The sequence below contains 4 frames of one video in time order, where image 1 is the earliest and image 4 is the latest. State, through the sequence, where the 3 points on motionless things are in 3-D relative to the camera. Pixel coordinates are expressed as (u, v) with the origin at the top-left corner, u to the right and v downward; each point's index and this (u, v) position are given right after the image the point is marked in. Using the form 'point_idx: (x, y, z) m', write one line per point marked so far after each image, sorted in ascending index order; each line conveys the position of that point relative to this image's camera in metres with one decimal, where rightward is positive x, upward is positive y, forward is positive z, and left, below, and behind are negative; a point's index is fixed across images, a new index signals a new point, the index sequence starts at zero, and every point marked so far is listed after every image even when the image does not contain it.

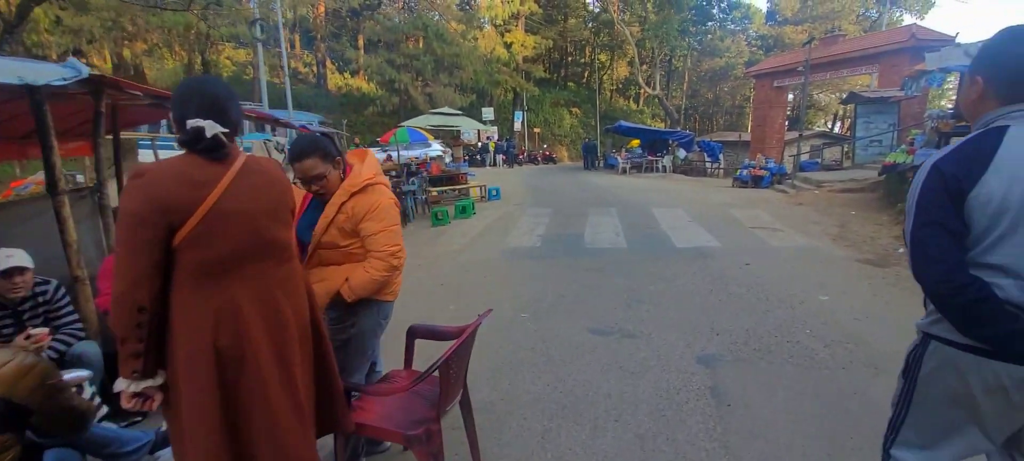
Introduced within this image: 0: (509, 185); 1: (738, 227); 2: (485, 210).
0: (-0.1, +1.9, +19.7) m
1: (+4.3, +0.1, +9.3) m
2: (-0.7, +0.5, +12.8) m
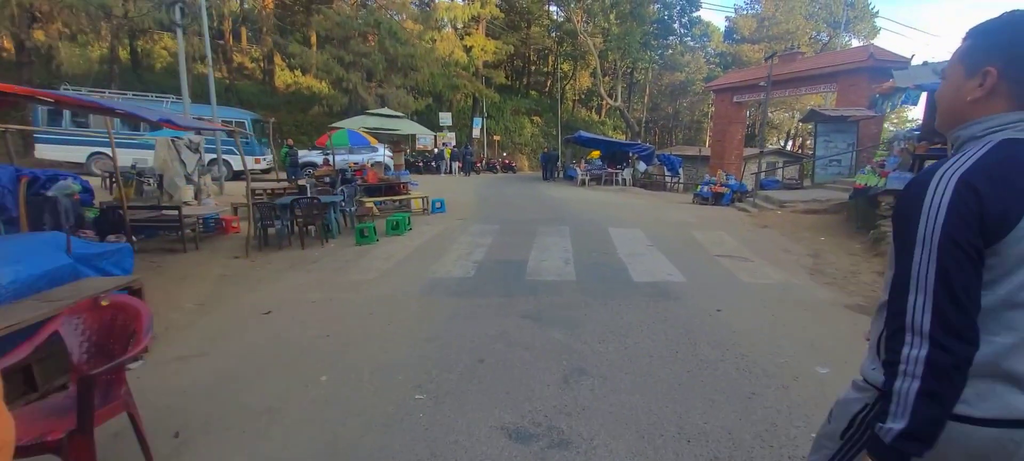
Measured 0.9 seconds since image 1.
0: (-2.0, +1.3, +18.3) m
1: (+3.2, -0.4, +8.3) m
2: (-2.0, +0.1, +11.3) m
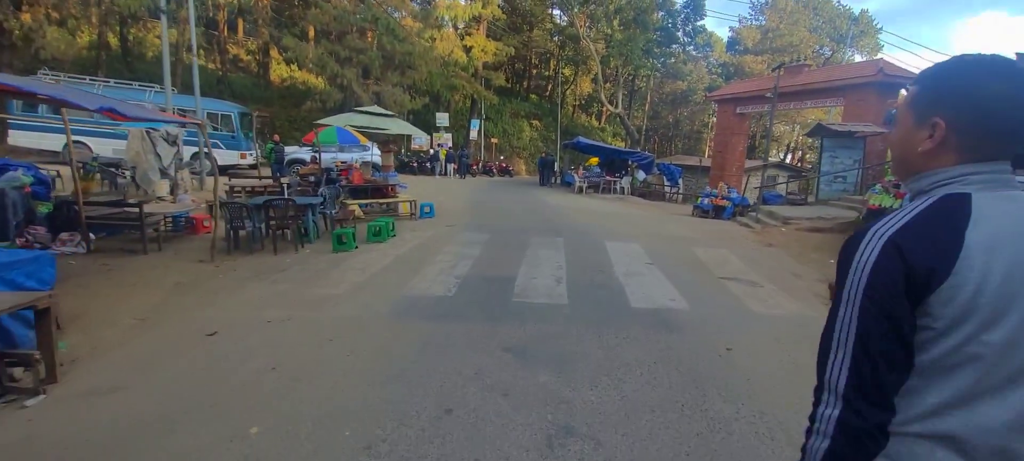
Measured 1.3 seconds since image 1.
0: (-2.2, +1.1, +17.6) m
1: (+3.0, -0.7, +7.6) m
2: (-2.2, 0.0, +10.7) m
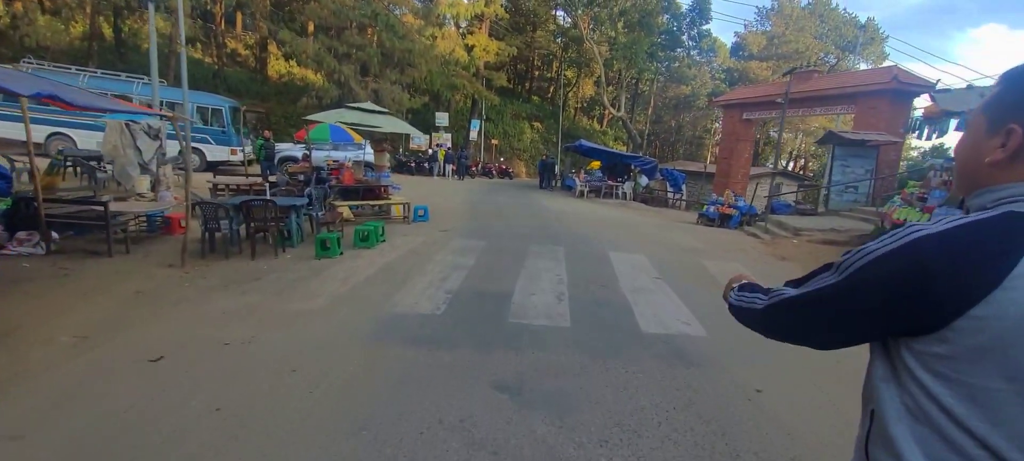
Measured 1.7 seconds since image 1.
0: (-2.2, +1.0, +17.0) m
1: (+3.0, -0.9, +7.0) m
2: (-2.3, -0.1, +10.0) m
